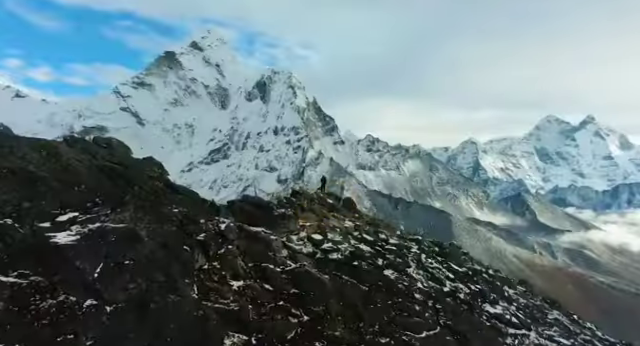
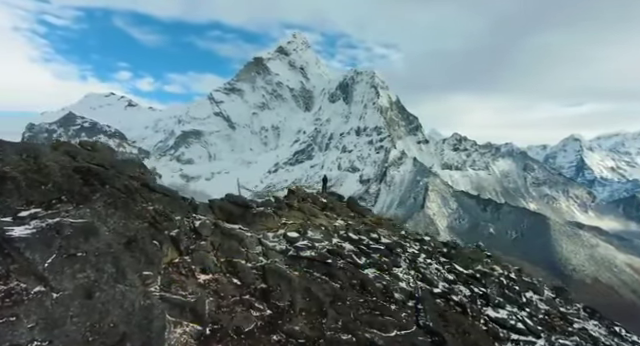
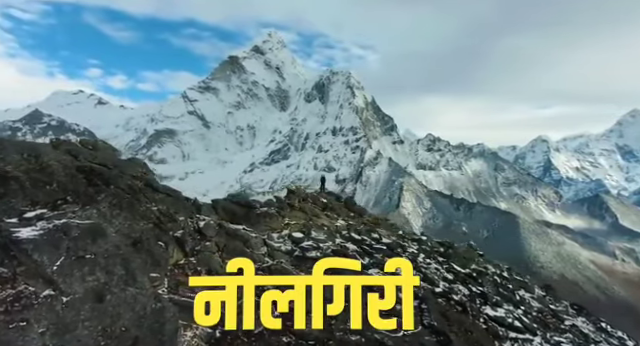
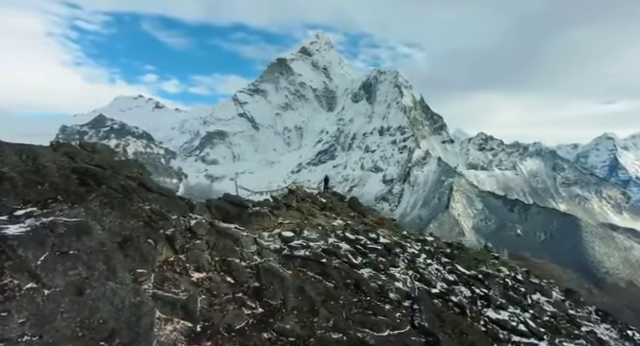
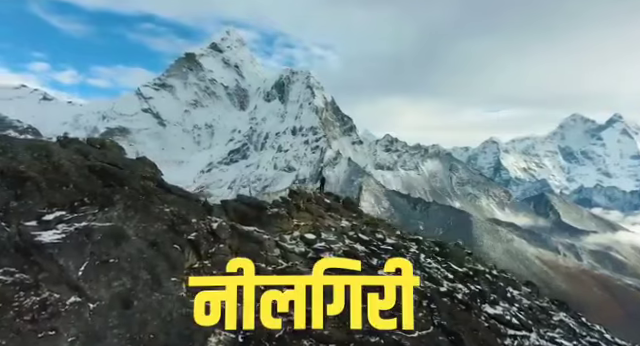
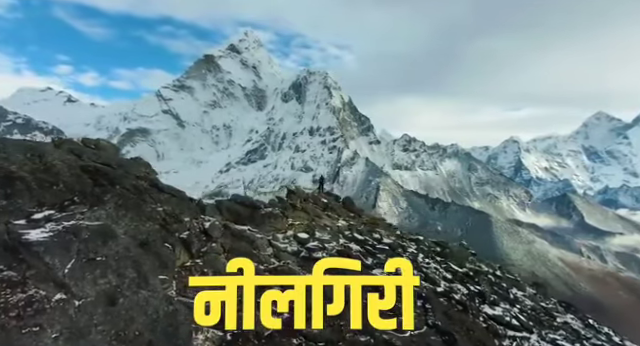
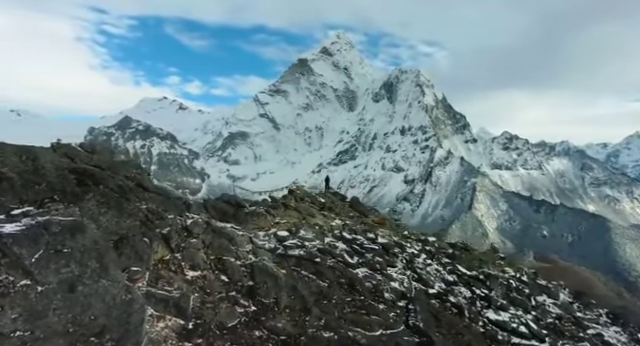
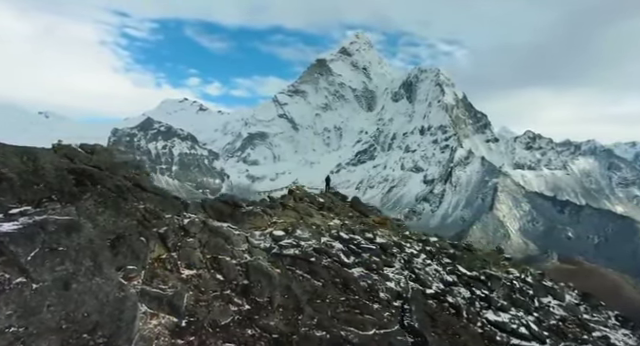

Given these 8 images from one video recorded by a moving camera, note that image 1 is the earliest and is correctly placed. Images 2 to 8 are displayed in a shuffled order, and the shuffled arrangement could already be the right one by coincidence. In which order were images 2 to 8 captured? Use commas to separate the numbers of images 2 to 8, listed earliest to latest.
5, 6, 3, 2, 4, 7, 8
